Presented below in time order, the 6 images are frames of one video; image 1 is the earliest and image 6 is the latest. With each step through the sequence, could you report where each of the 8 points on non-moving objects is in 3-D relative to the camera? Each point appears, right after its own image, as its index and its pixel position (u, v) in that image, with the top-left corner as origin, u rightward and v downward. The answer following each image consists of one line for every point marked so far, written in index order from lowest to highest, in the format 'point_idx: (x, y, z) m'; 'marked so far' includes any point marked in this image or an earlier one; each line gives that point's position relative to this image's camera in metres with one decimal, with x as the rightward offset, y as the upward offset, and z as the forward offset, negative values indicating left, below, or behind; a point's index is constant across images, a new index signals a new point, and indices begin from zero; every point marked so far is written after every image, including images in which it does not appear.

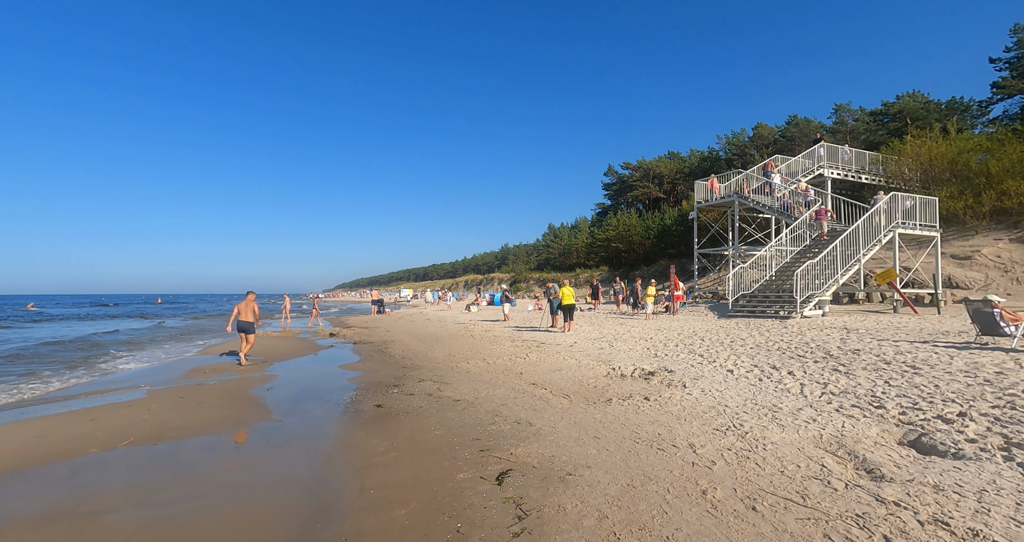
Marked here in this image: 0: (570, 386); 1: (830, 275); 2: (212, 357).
0: (+1.0, -2.0, +7.6) m
1: (+12.5, -0.1, +16.7) m
2: (-8.4, -2.4, +11.7) m
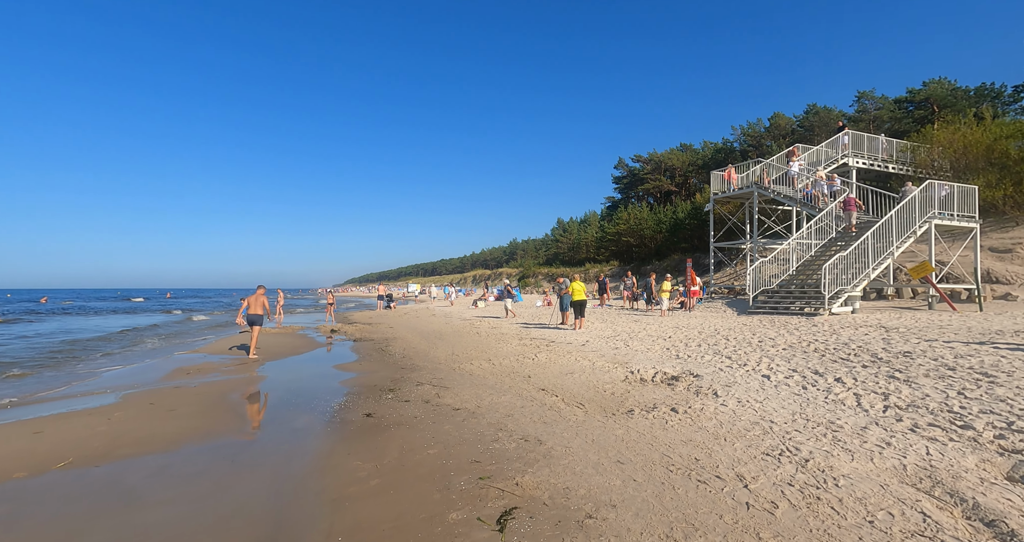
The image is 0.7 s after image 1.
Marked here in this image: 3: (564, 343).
0: (+1.1, -1.9, +6.7) m
1: (+12.8, +0.1, +15.6) m
2: (-8.2, -2.2, +11.1) m
3: (+1.4, -2.0, +11.9) m
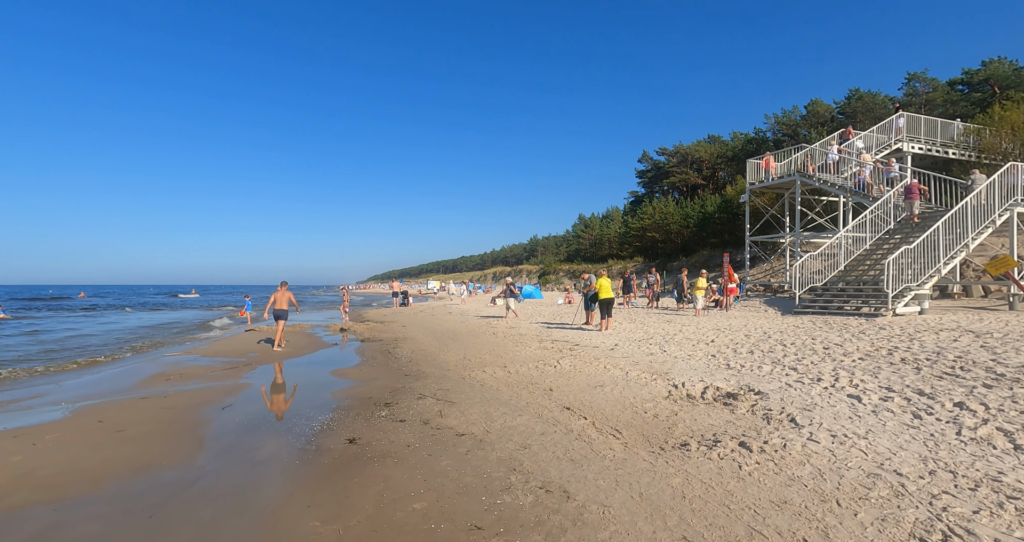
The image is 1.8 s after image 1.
0: (+1.4, -1.8, +5.4) m
1: (+13.4, +0.2, +13.7) m
2: (-7.7, -2.1, +10.2) m
3: (+1.9, -1.9, +10.6) m
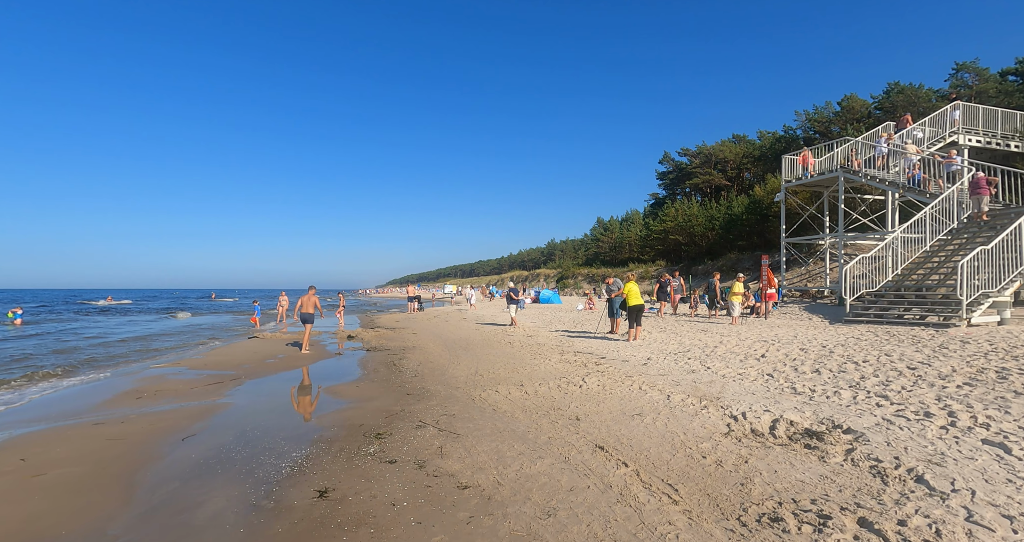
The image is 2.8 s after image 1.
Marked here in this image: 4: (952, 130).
0: (+1.6, -1.9, +4.2) m
1: (+13.9, +0.1, +12.0) m
2: (-7.3, -2.1, +9.3) m
3: (+2.3, -1.9, +9.3) m
4: (+20.2, +6.5, +19.6) m
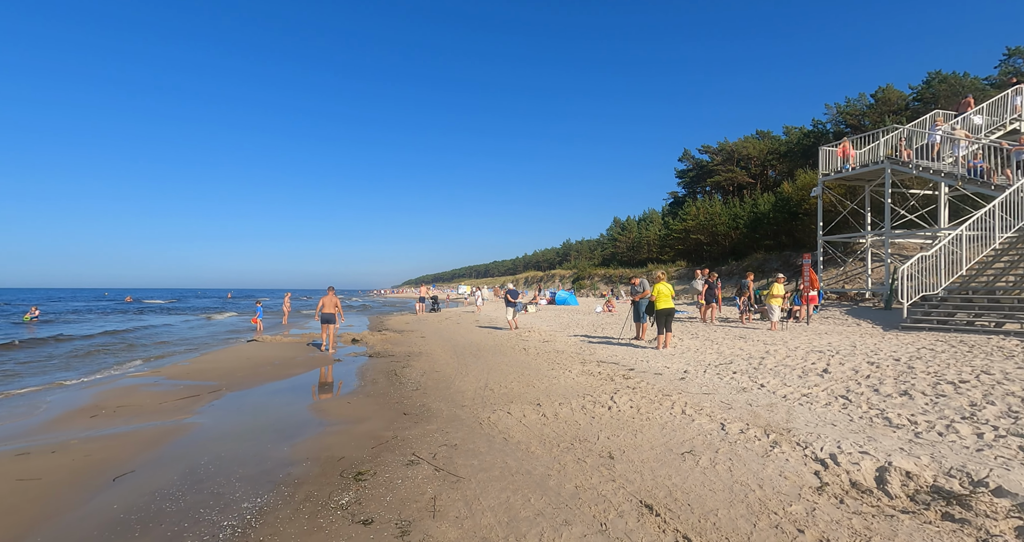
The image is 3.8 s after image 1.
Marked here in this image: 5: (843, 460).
0: (+1.7, -1.8, +3.0) m
1: (+14.3, +0.1, +10.3) m
2: (-7.0, -2.1, +8.4) m
3: (+2.6, -1.9, +8.0) m
4: (+20.8, +6.5, +17.7) m
5: (+3.0, -1.7, +4.0) m
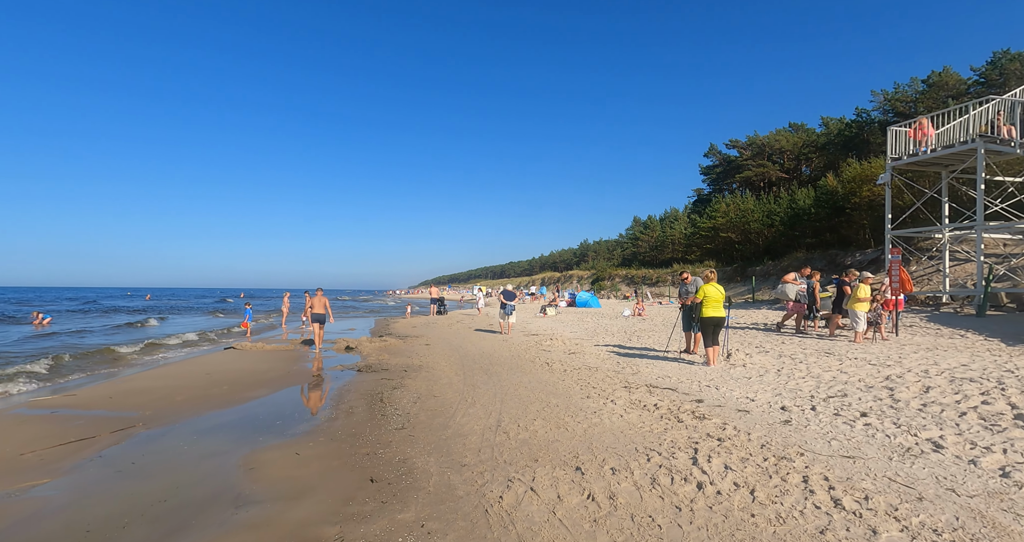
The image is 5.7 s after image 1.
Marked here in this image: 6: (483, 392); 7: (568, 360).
0: (+1.8, -1.7, +0.6) m
1: (+14.7, +0.1, +7.5) m
2: (-6.7, -2.0, +6.3) m
3: (+2.9, -1.8, +5.6) m
4: (+21.5, +6.5, +14.6) m
5: (+3.2, -1.7, +1.5) m
6: (-0.5, -2.1, +7.3) m
7: (+1.3, -2.1, +10.0) m
